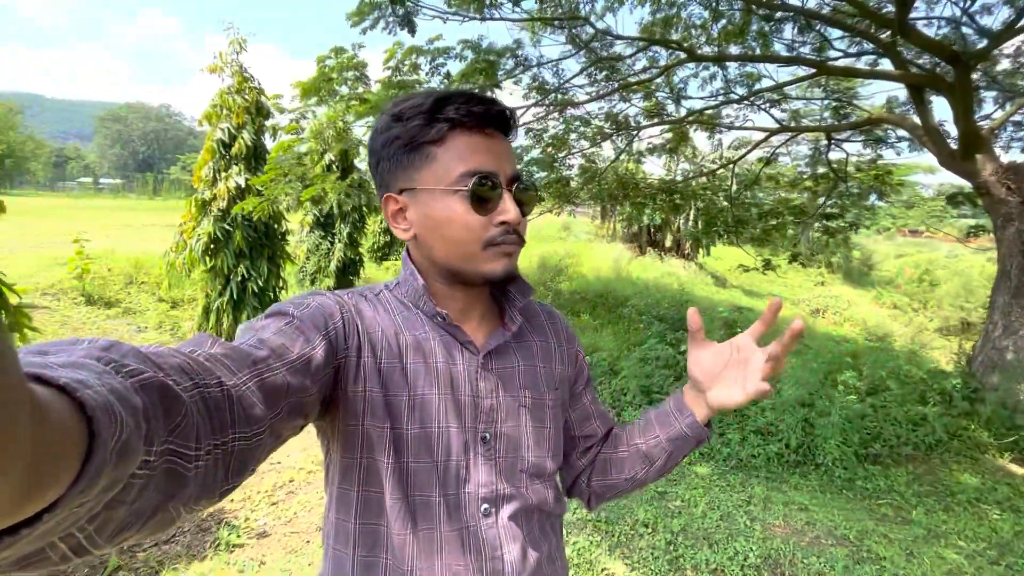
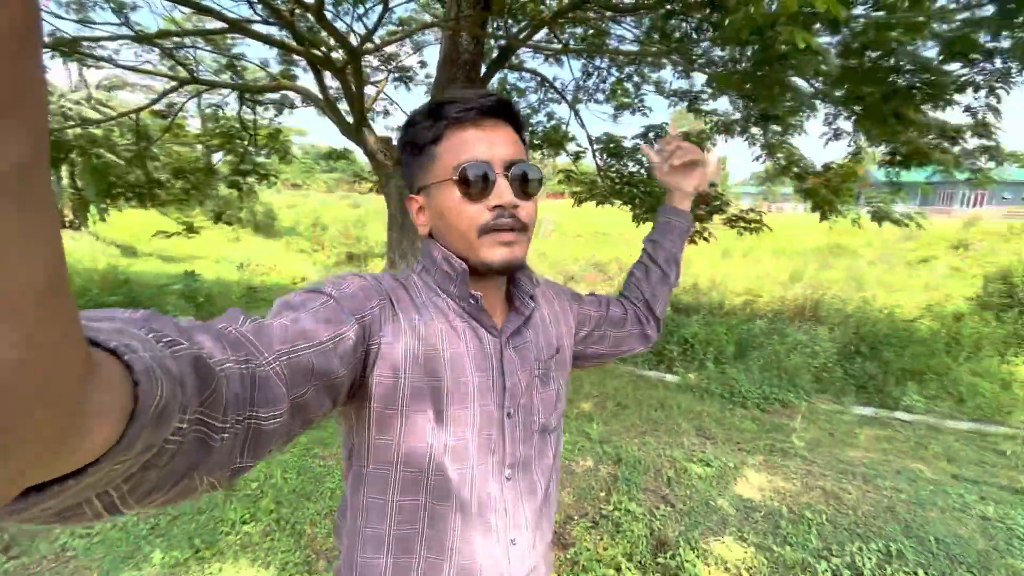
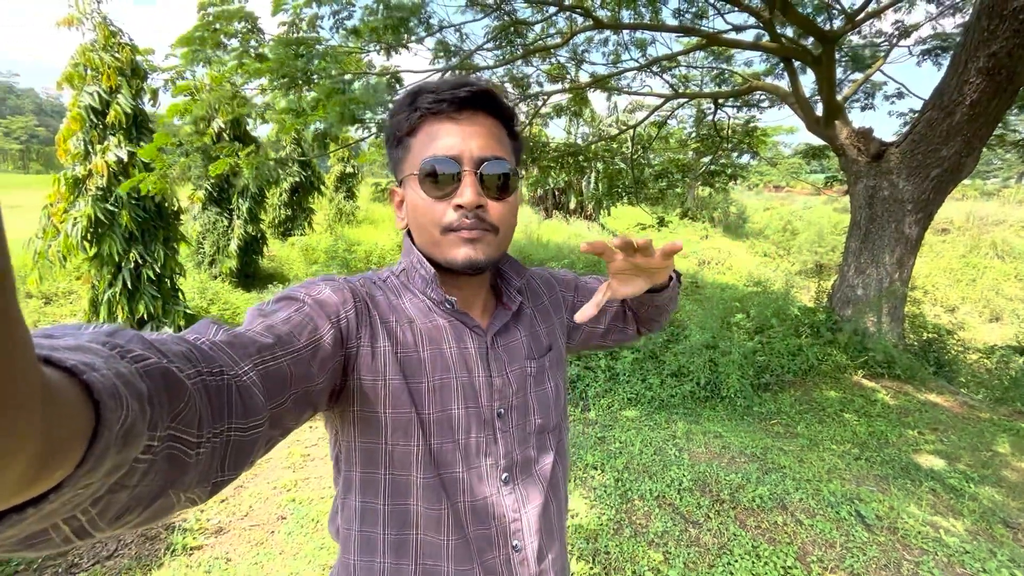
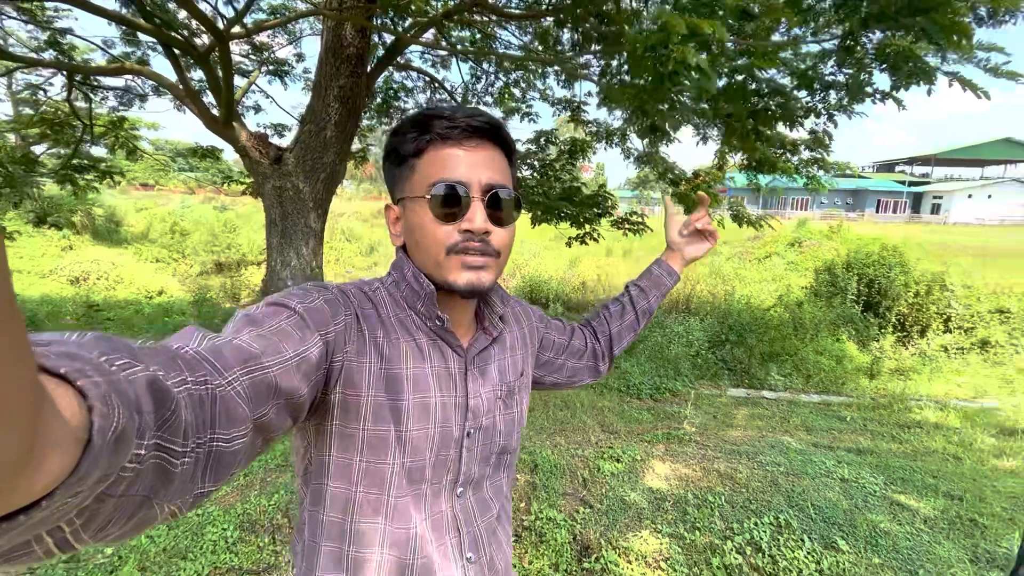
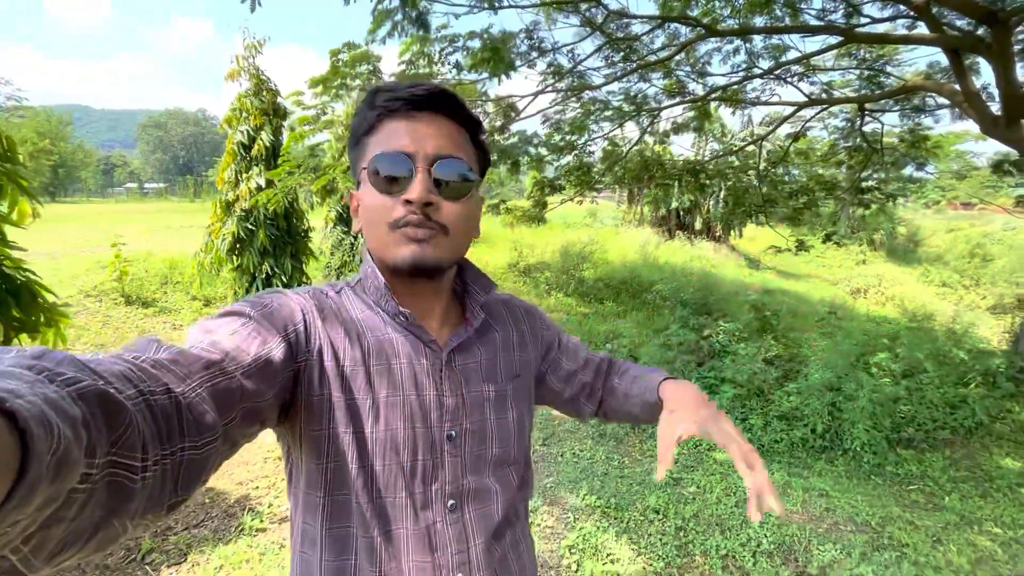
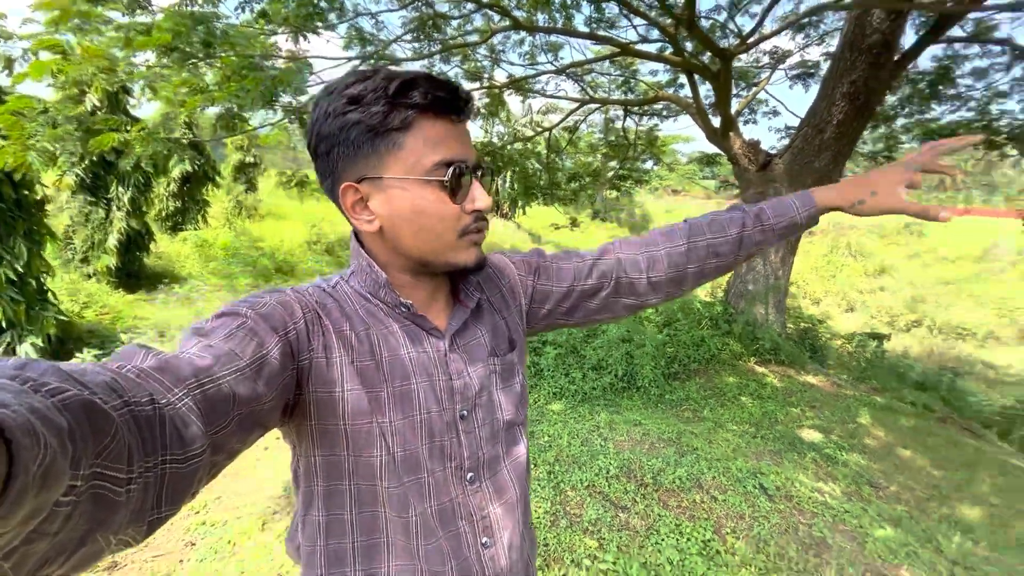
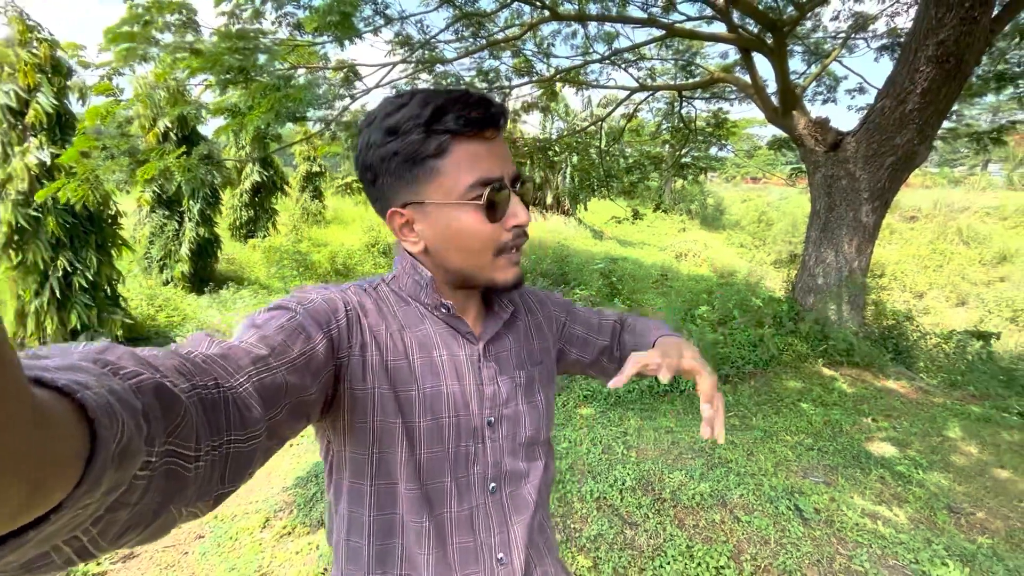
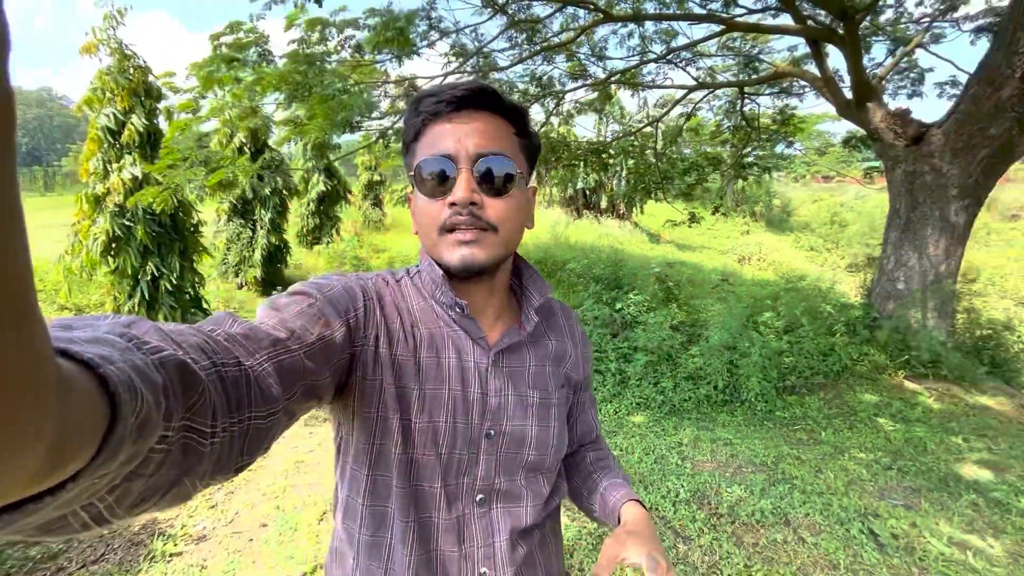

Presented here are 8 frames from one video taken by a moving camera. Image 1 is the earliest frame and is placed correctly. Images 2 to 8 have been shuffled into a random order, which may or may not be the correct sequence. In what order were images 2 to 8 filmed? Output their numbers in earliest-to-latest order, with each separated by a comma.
5, 8, 7, 3, 6, 2, 4
